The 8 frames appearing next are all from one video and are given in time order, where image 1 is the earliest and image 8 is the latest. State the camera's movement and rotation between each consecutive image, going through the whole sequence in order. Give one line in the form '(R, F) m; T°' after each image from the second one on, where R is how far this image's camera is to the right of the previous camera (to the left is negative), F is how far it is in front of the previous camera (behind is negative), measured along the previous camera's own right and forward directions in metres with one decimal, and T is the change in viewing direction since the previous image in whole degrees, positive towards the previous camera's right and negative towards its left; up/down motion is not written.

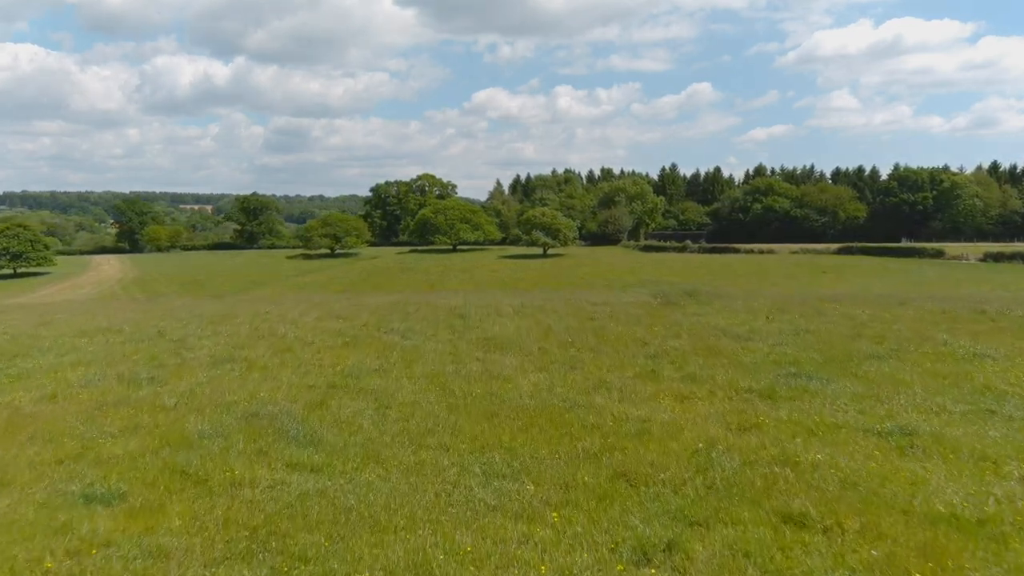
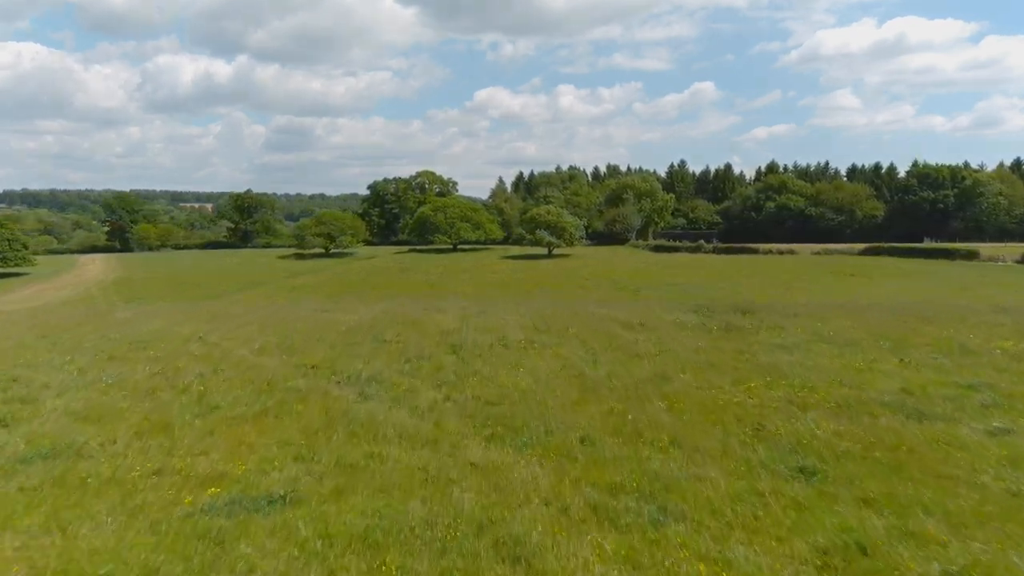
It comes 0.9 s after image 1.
(-0.1, +2.9) m; 0°
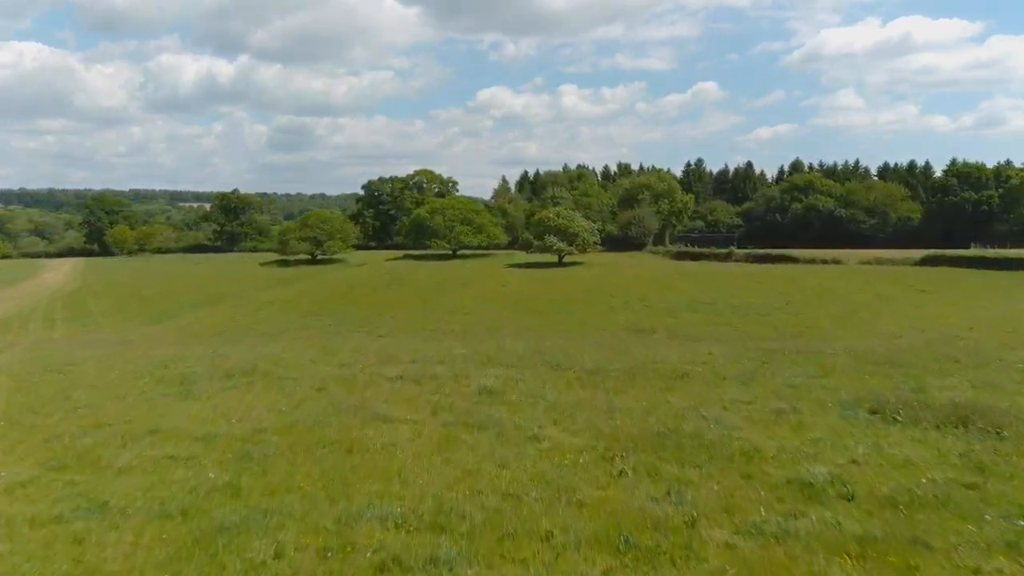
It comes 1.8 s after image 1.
(-0.2, +5.7) m; 0°
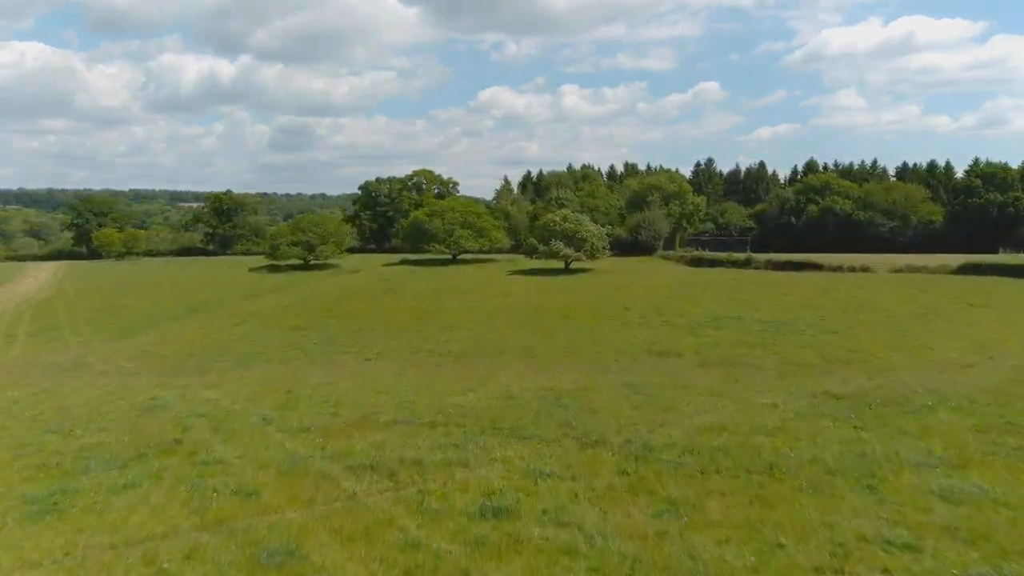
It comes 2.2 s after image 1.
(-0.1, +2.9) m; 0°
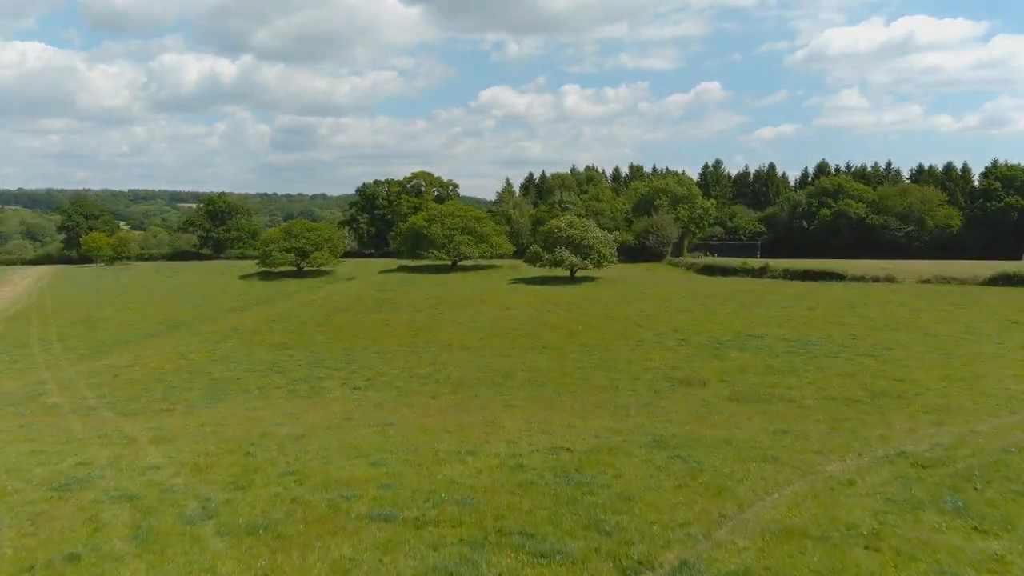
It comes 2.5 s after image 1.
(-0.1, +2.2) m; 0°
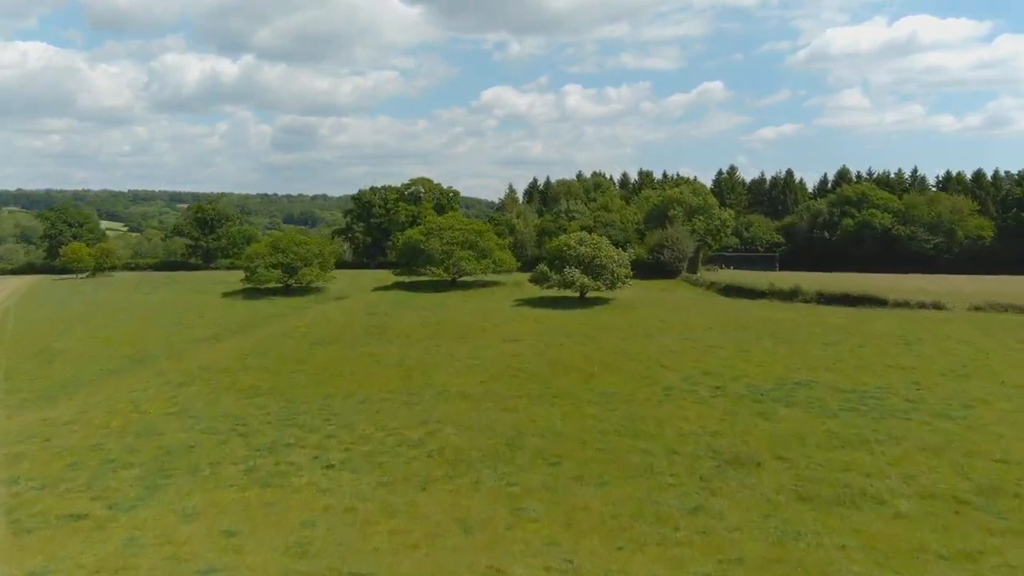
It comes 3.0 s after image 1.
(-0.2, +3.6) m; 0°
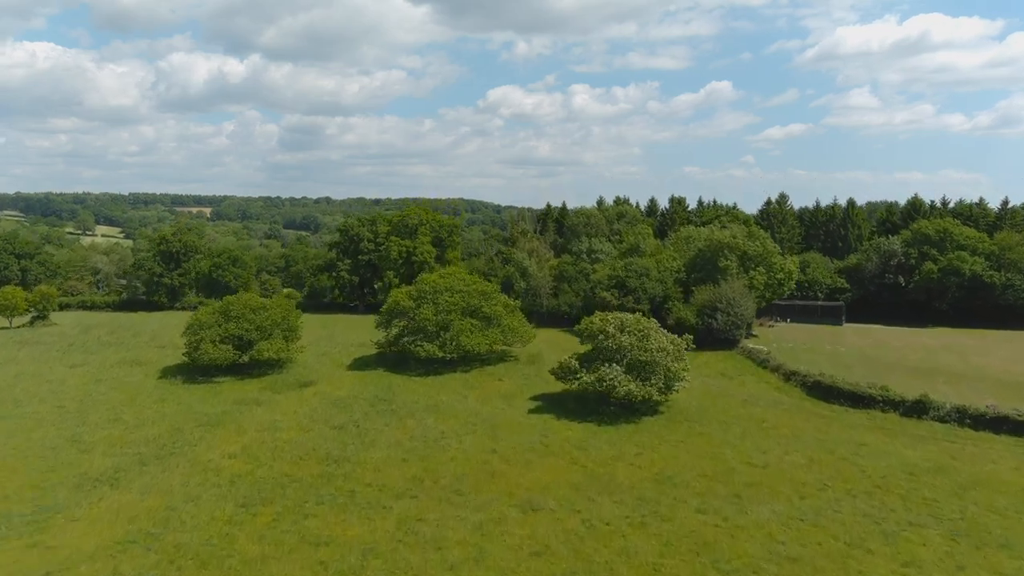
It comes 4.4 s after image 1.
(-0.4, +10.1) m; 0°
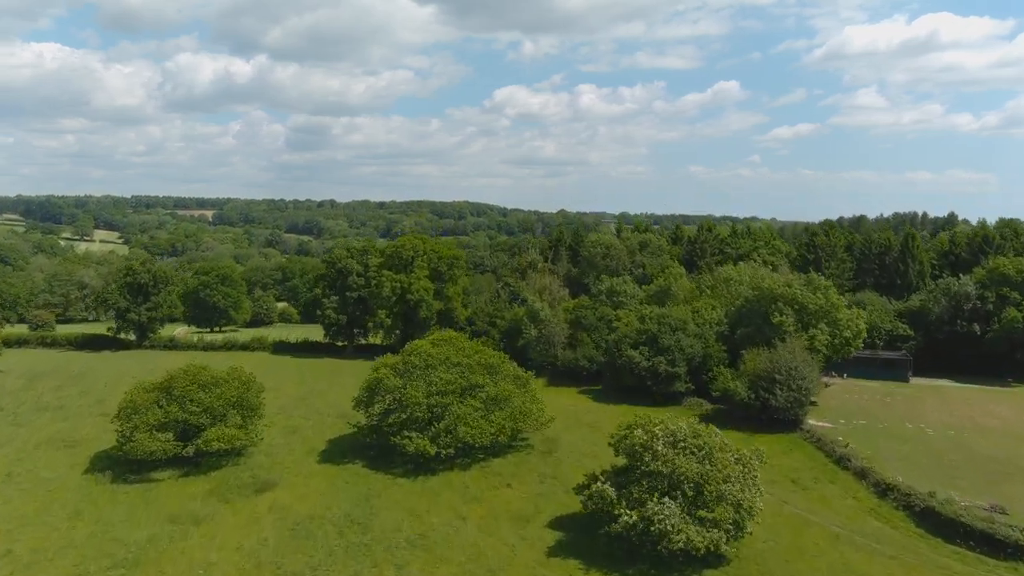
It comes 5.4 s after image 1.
(-0.2, +7.3) m; 0°
